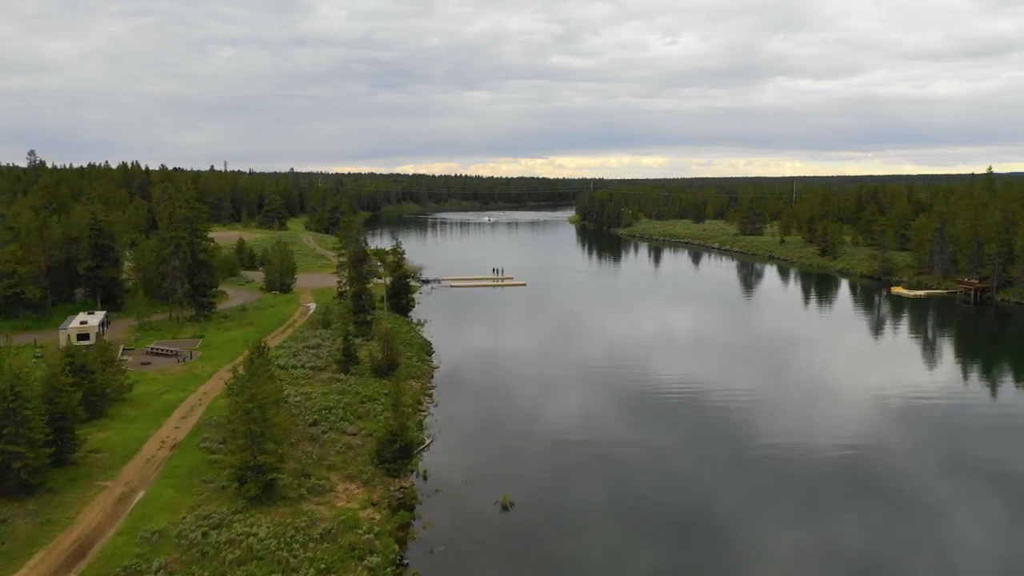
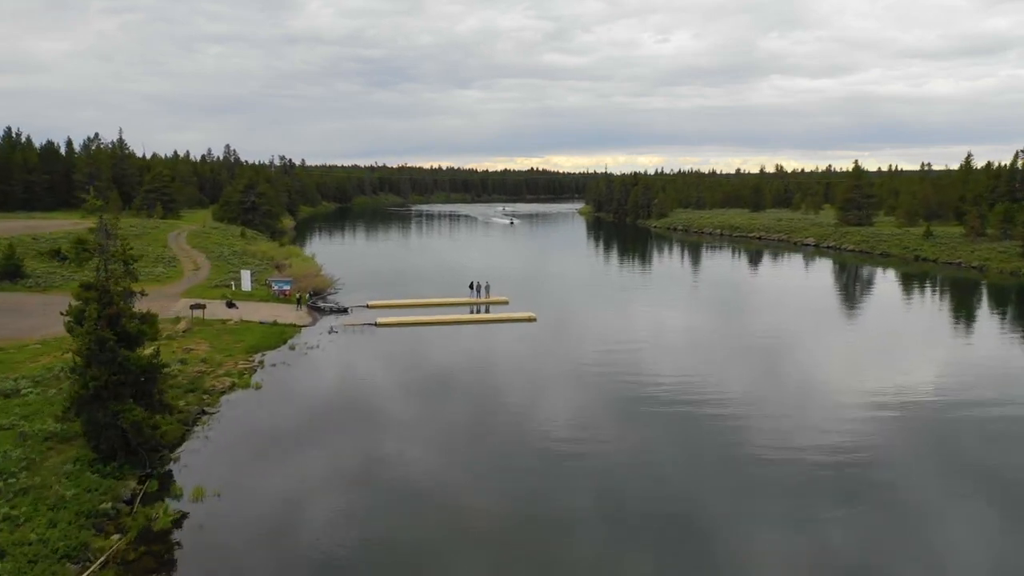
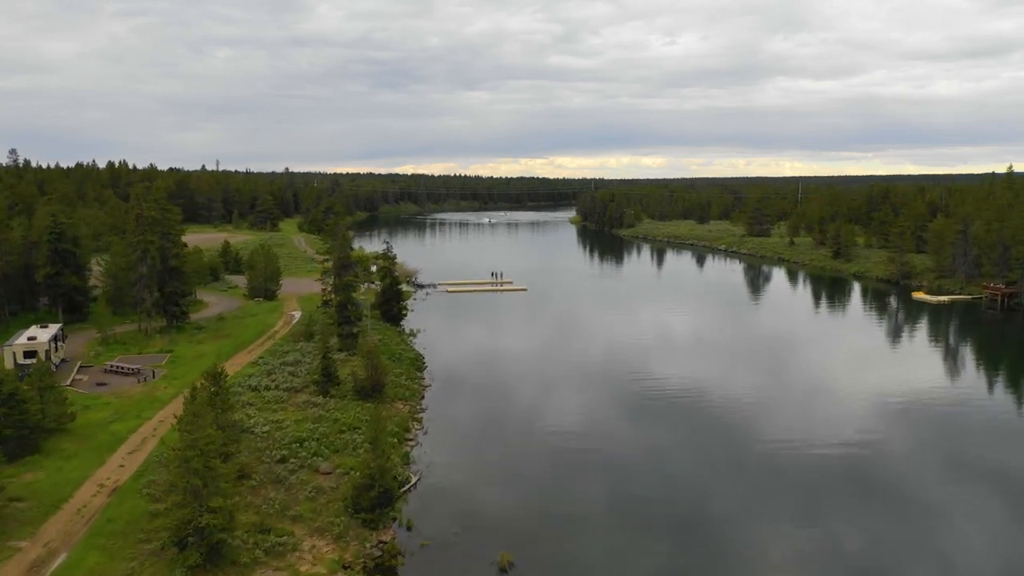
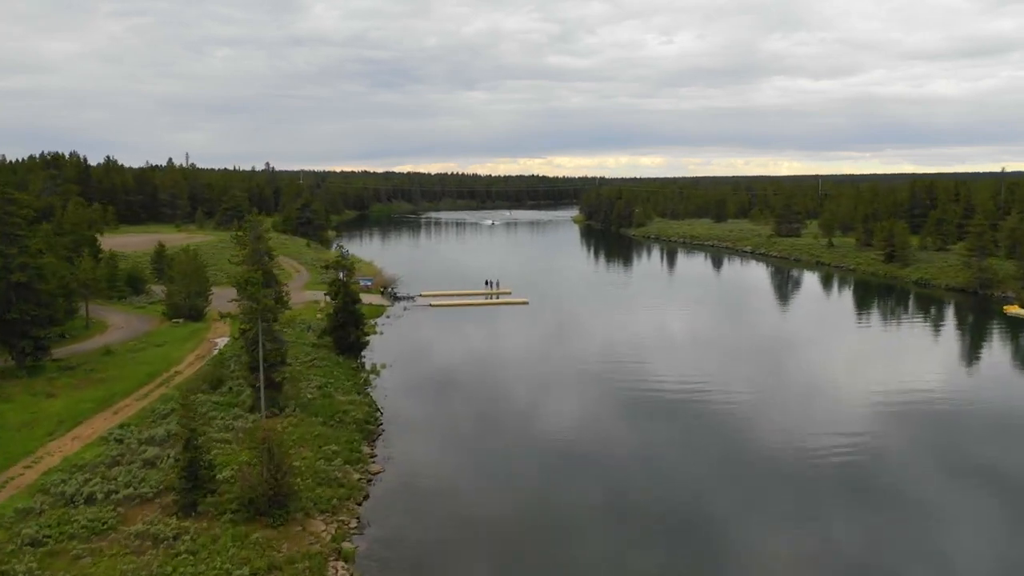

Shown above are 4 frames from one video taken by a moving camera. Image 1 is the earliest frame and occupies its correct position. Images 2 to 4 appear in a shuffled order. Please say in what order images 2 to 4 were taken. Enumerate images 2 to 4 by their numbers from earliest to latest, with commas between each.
3, 4, 2
